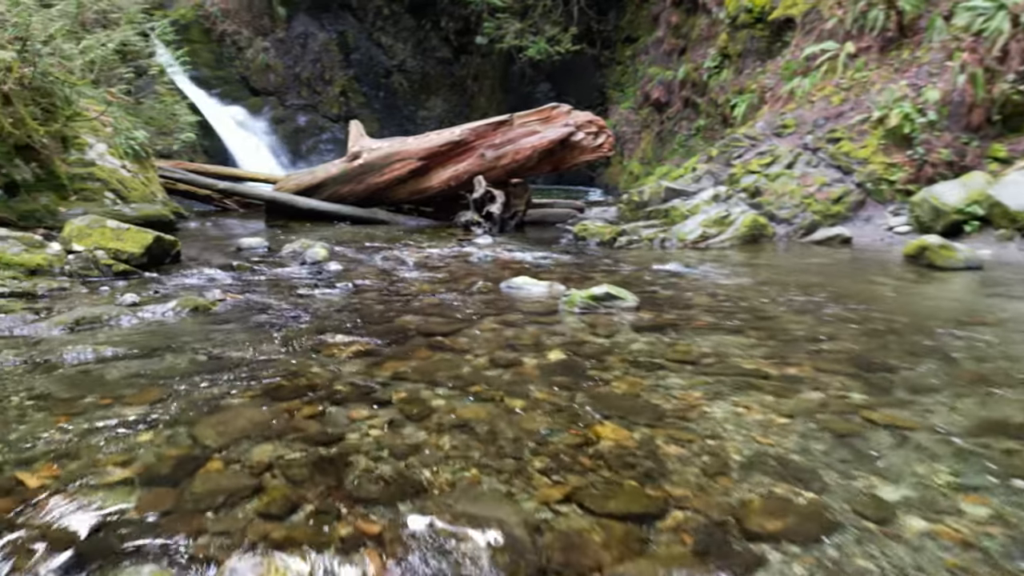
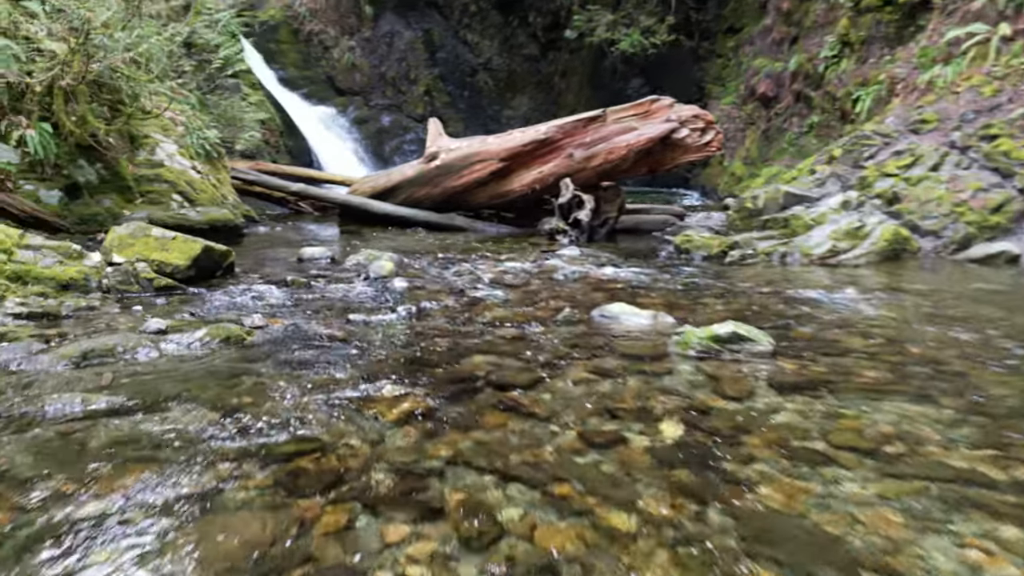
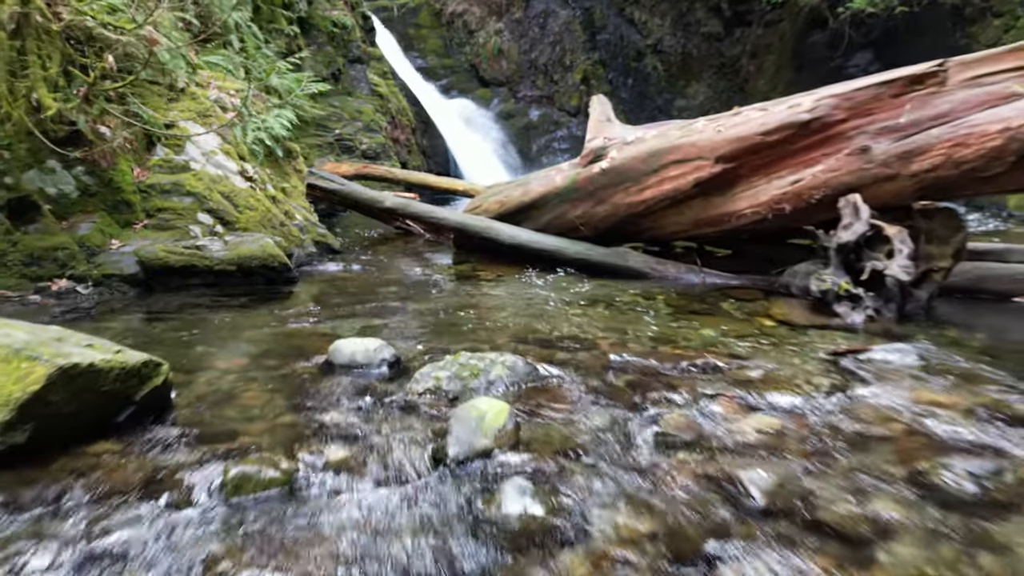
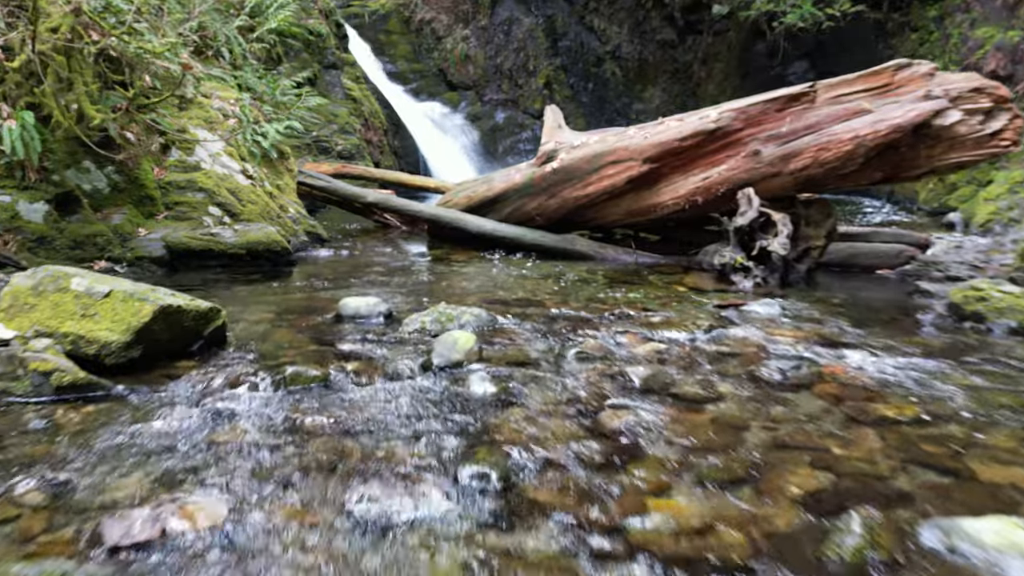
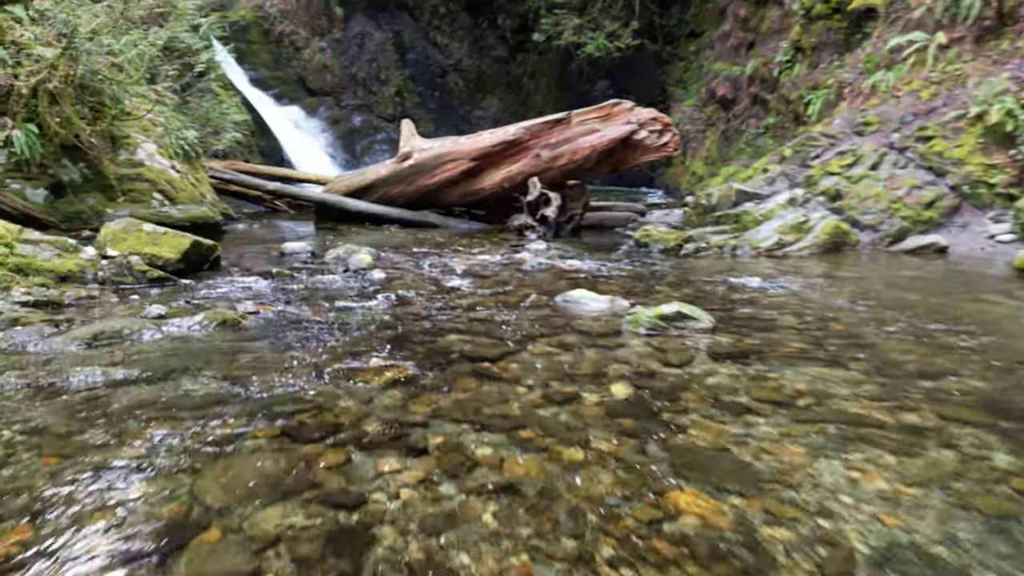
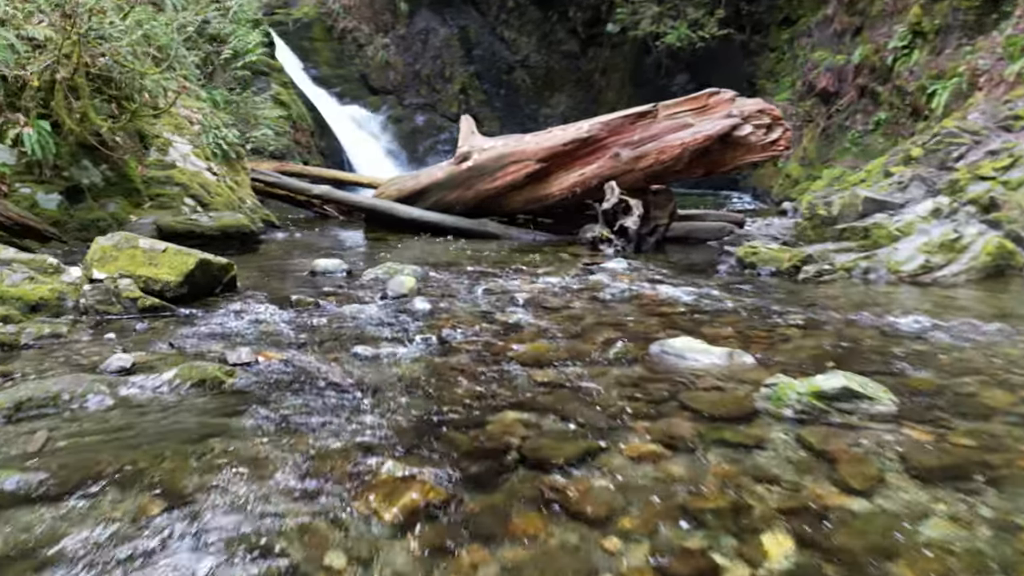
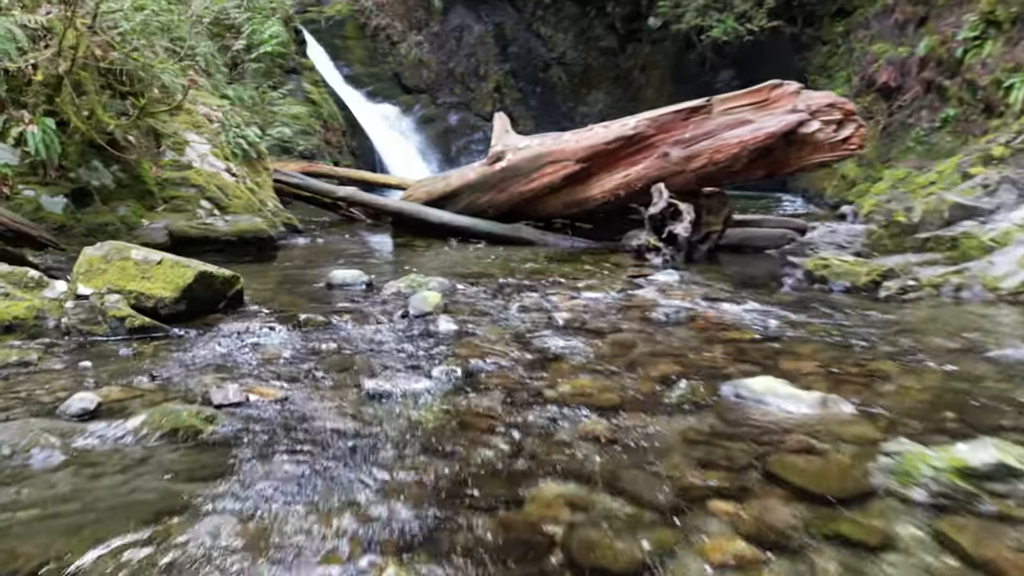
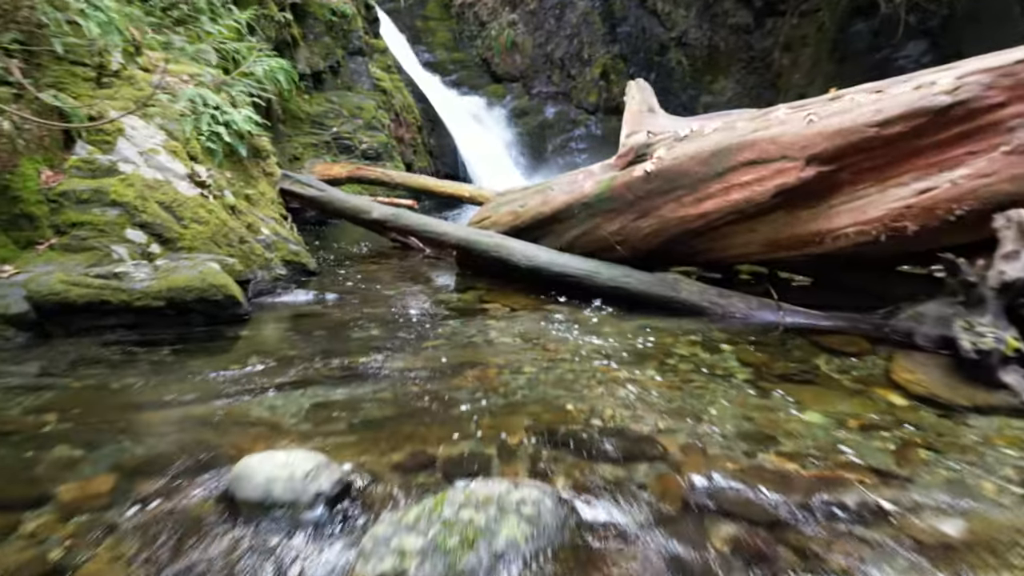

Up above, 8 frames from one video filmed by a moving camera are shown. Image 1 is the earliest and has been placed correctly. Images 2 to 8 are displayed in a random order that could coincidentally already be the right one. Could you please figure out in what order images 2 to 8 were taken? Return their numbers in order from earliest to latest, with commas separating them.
5, 2, 6, 7, 4, 3, 8
